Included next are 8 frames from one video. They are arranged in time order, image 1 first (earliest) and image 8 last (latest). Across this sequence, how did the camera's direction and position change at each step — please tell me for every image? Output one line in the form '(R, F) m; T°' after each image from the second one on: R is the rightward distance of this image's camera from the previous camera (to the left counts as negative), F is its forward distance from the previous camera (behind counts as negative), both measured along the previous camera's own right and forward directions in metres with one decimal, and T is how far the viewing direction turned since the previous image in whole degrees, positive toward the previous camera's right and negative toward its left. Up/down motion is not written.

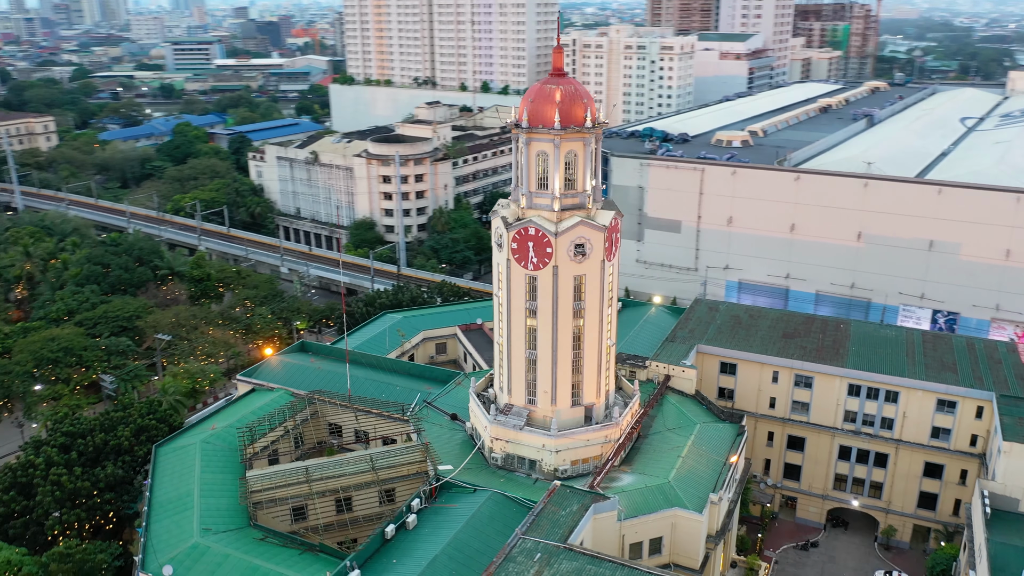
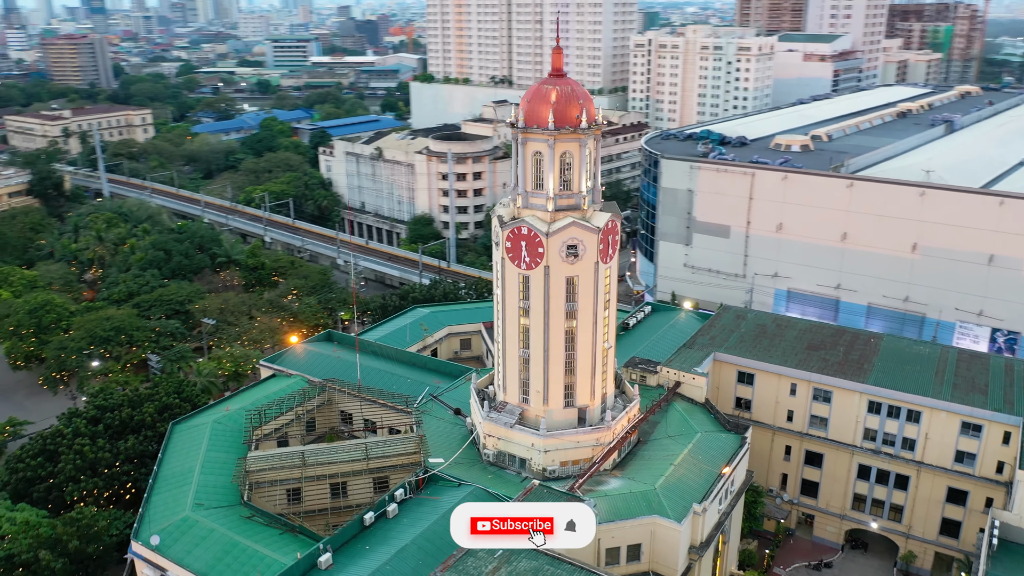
(+5.0, 0.0) m; -6°
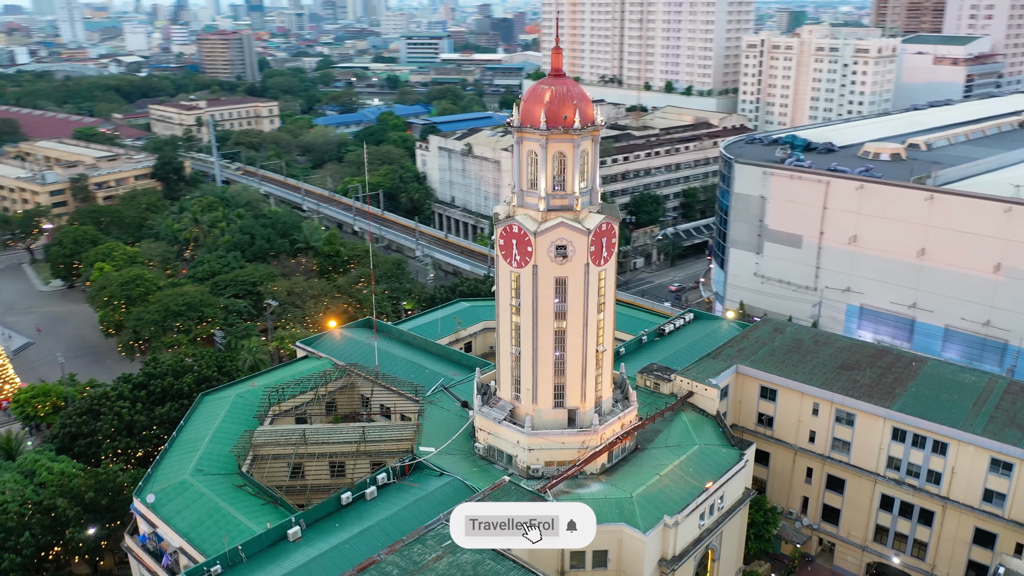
(+7.2, +0.2) m; -9°
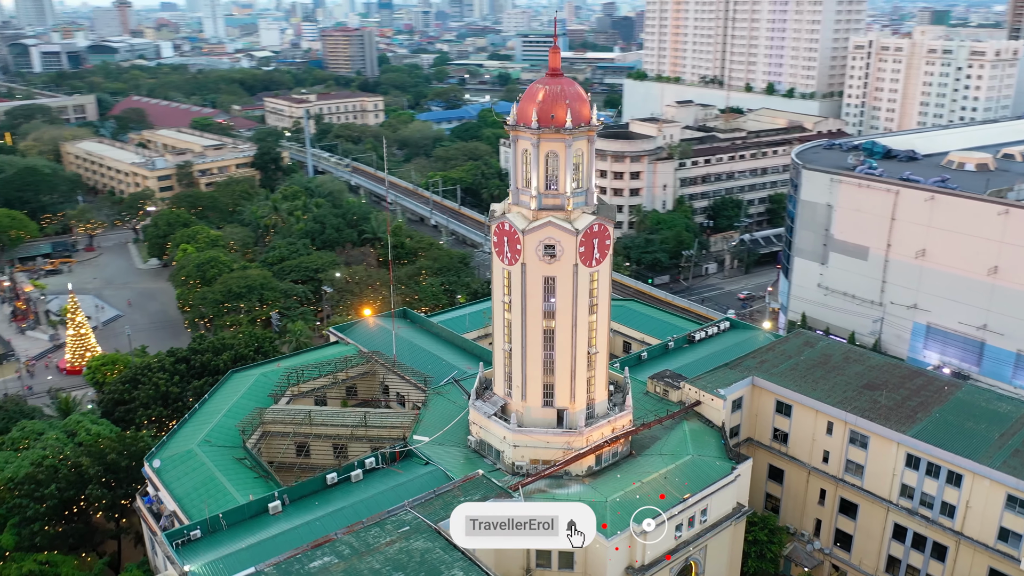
(+6.5, +0.1) m; -8°
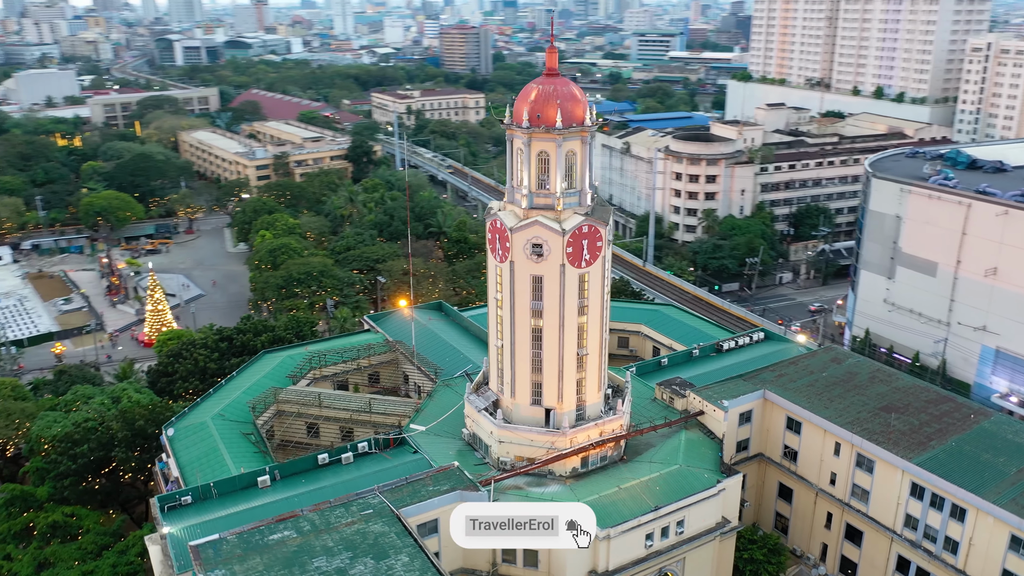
(+6.6, +0.1) m; -8°
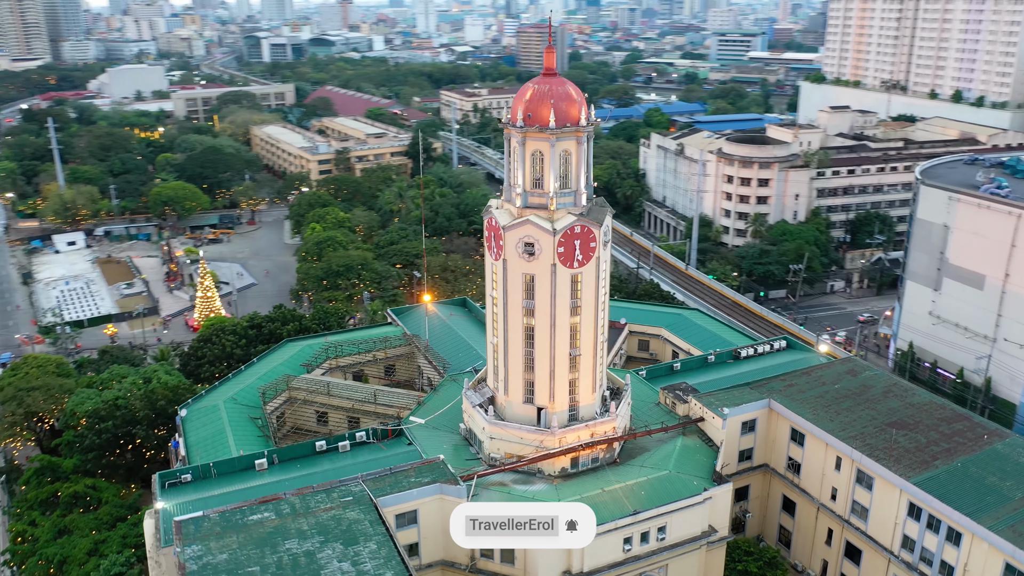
(+4.4, -0.1) m; -6°
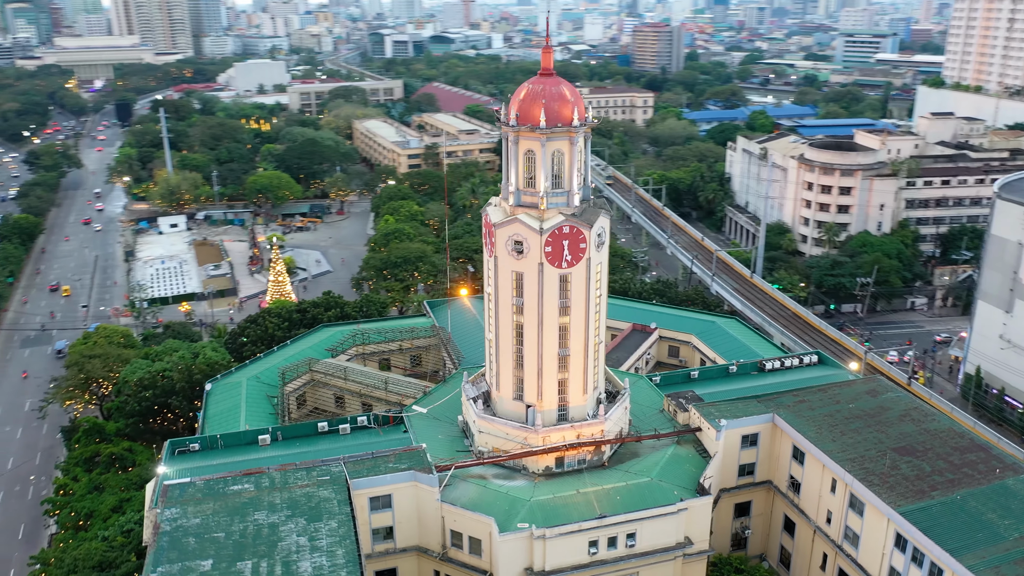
(+6.6, 0.0) m; -8°
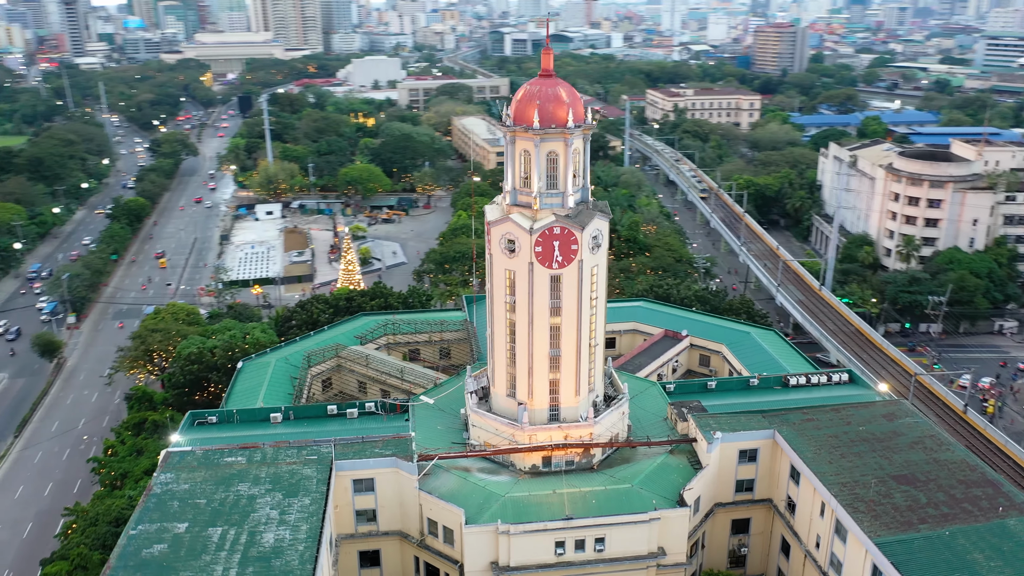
(+6.6, 0.0) m; -8°
